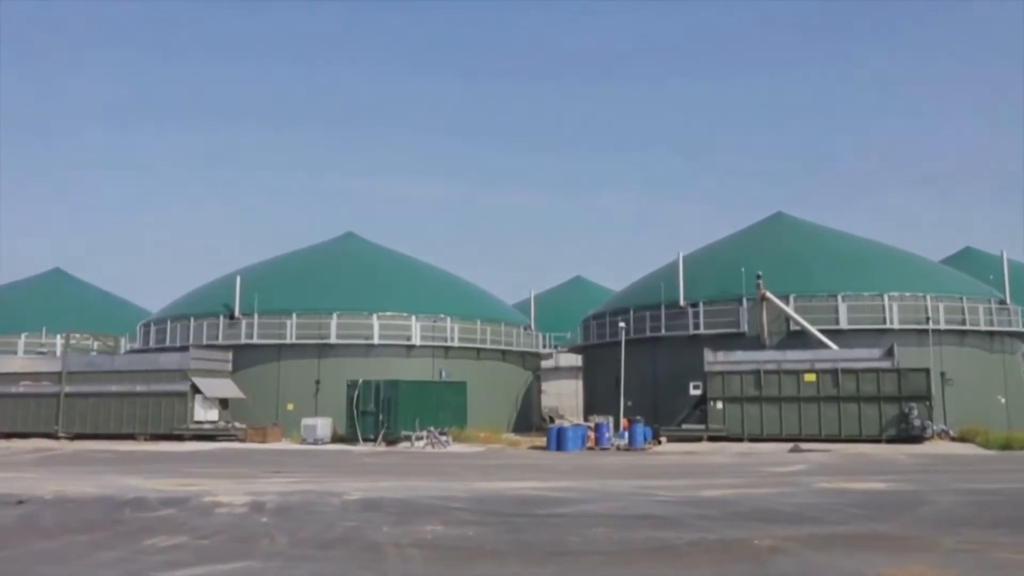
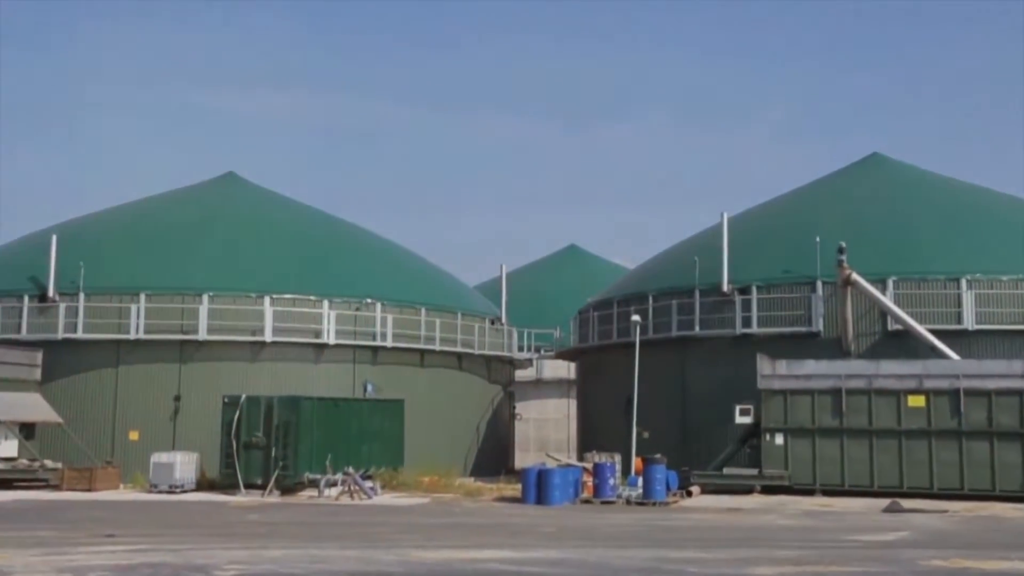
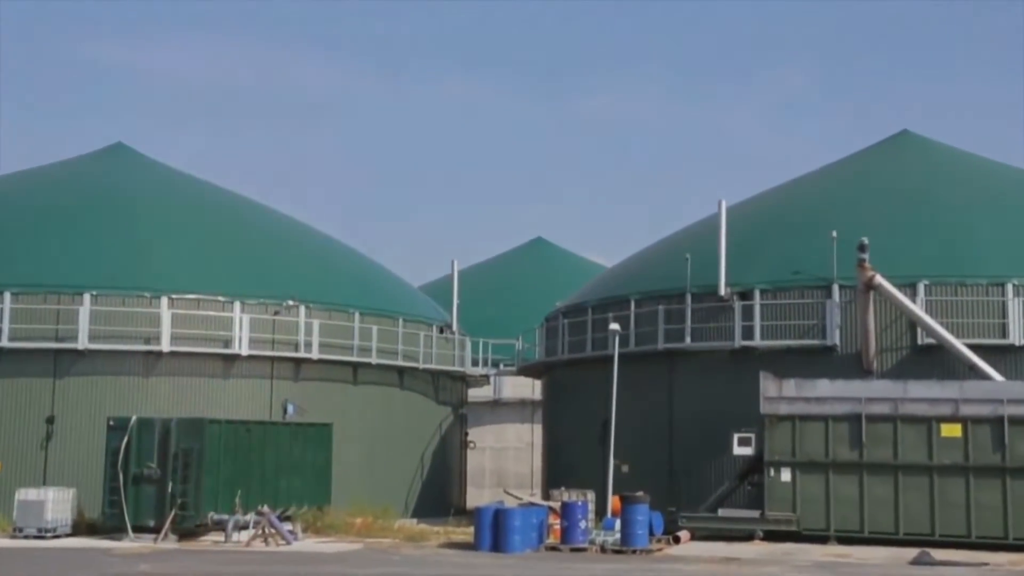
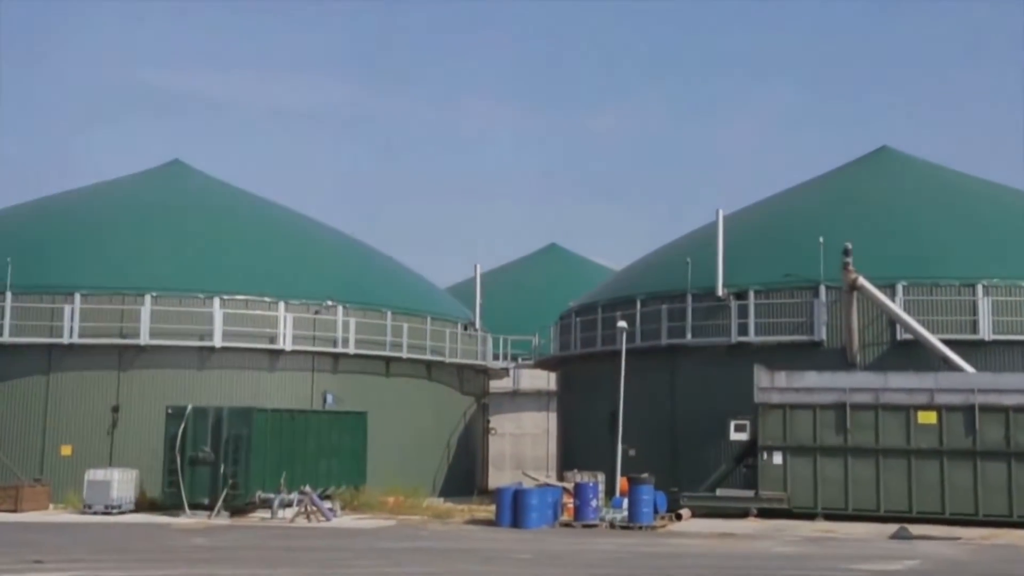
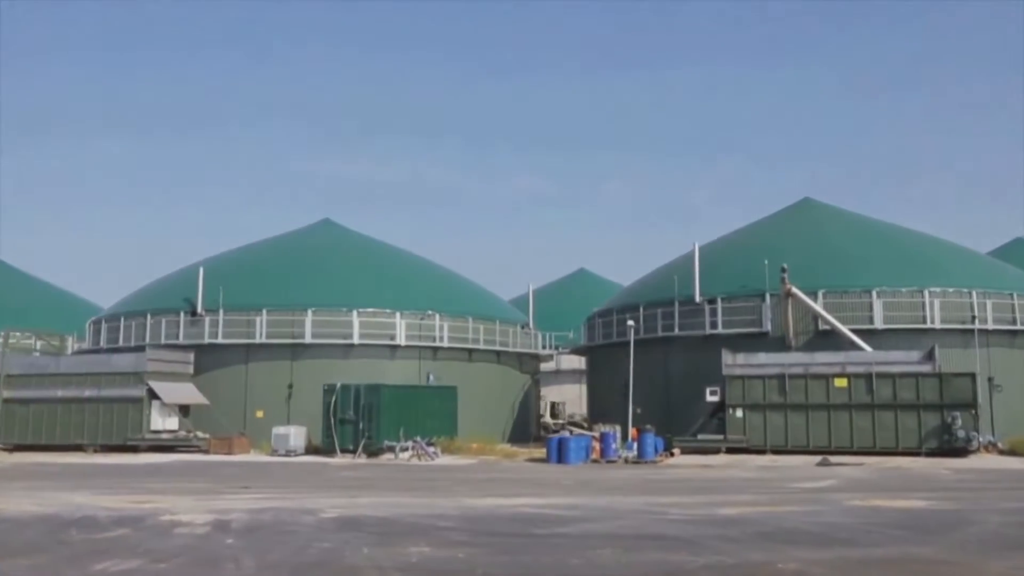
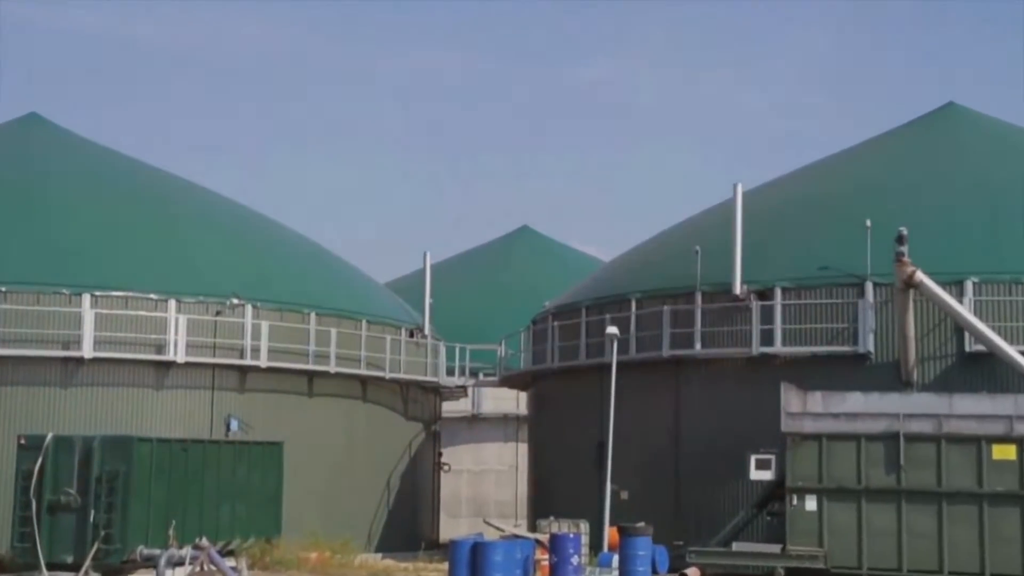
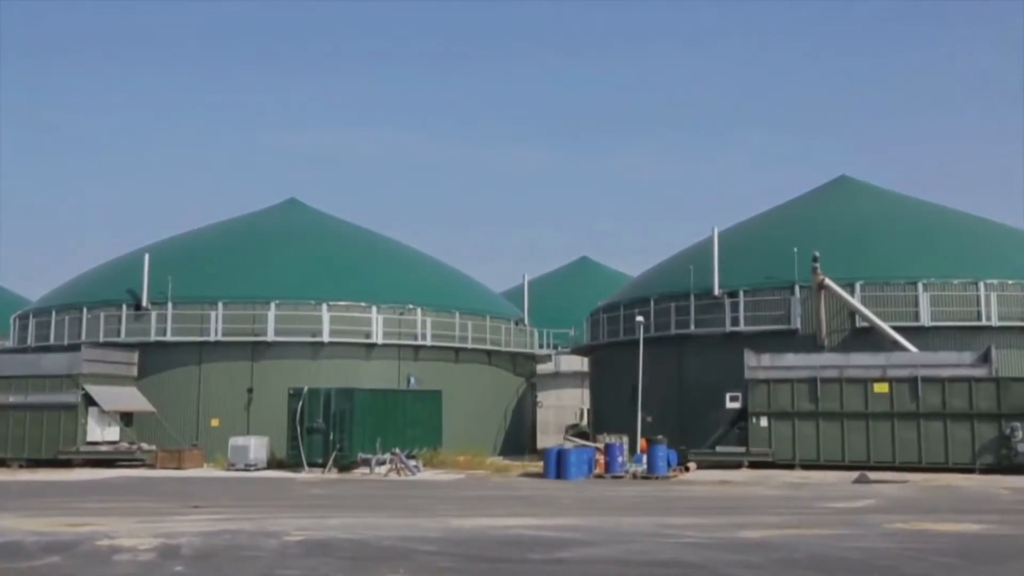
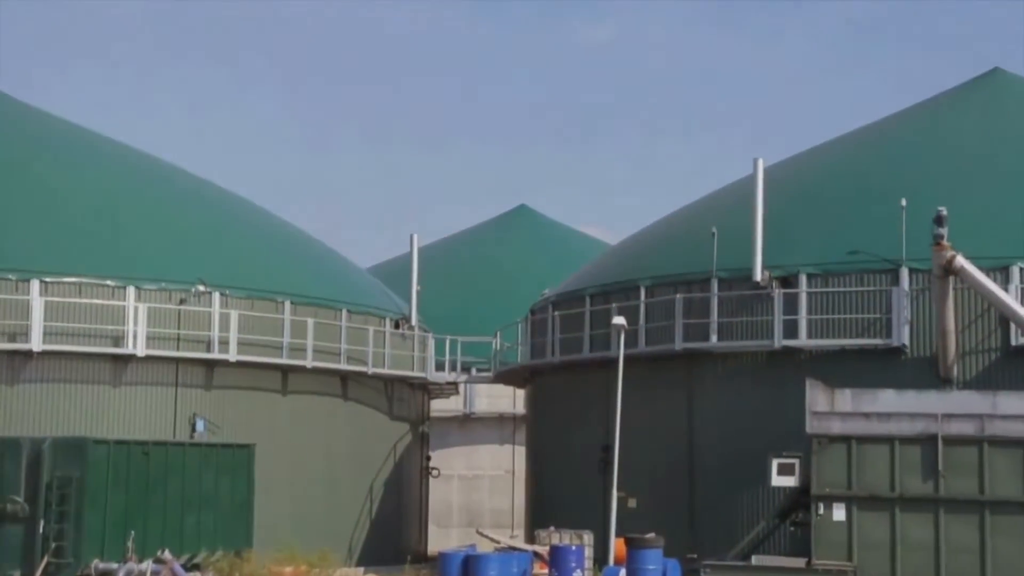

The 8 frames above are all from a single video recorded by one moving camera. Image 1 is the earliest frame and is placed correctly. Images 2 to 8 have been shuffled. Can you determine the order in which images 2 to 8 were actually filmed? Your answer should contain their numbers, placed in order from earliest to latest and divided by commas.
5, 7, 2, 4, 3, 6, 8
